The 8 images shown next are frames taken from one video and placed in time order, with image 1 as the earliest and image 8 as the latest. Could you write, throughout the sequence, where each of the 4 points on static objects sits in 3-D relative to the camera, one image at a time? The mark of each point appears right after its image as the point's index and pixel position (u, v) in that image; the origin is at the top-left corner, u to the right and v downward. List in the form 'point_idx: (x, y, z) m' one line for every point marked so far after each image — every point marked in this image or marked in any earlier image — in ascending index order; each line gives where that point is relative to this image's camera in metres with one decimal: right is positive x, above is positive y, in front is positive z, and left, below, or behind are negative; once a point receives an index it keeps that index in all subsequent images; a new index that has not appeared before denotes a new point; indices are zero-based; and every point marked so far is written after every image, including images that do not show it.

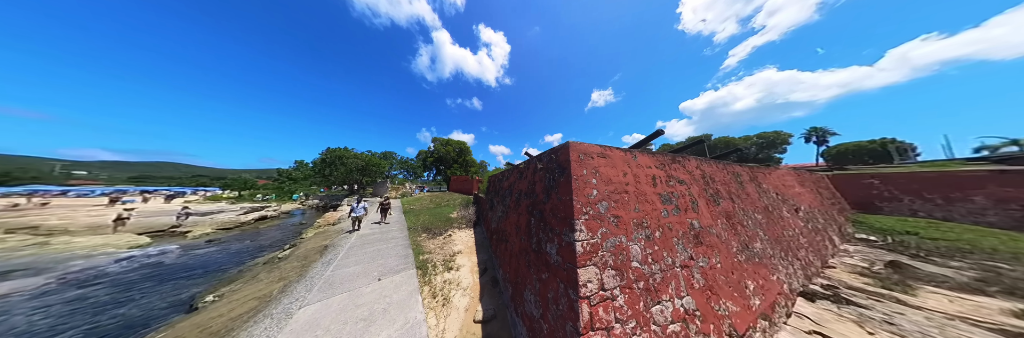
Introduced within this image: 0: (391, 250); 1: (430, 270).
0: (-4.9, -3.3, +5.9) m
1: (-2.5, -3.1, +4.4) m
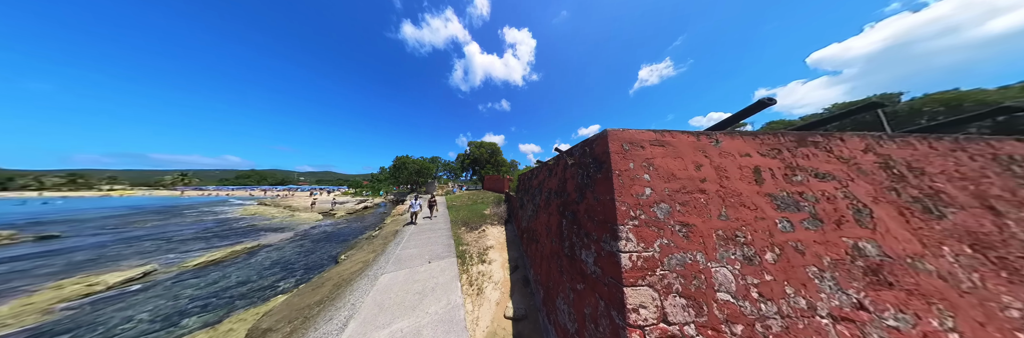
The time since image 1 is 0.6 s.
0: (-3.5, -3.3, +6.7) m
1: (-1.5, -3.1, +4.8) m
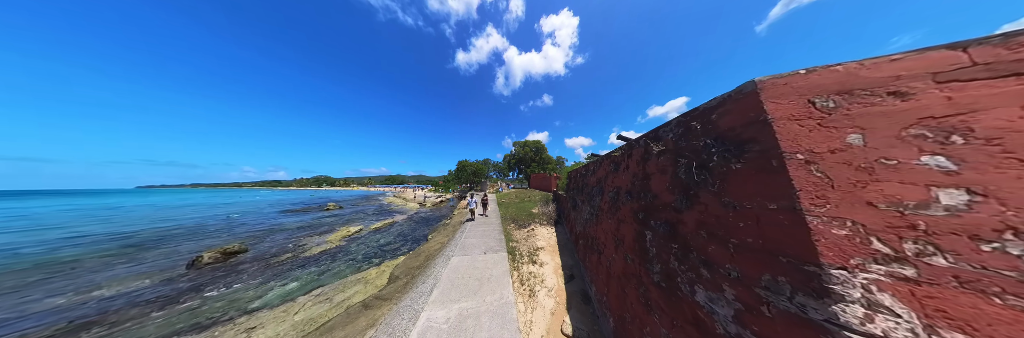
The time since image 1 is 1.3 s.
0: (-1.1, -3.3, +7.3) m
1: (+0.2, -3.1, +4.8) m
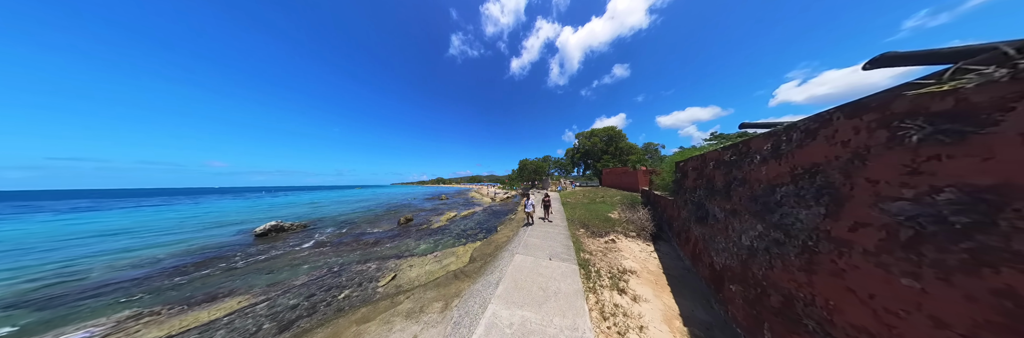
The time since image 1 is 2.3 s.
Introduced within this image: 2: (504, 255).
0: (+2.1, -3.1, +6.5) m
1: (+2.2, -2.9, +3.7) m
2: (-0.4, -3.8, +6.2) m
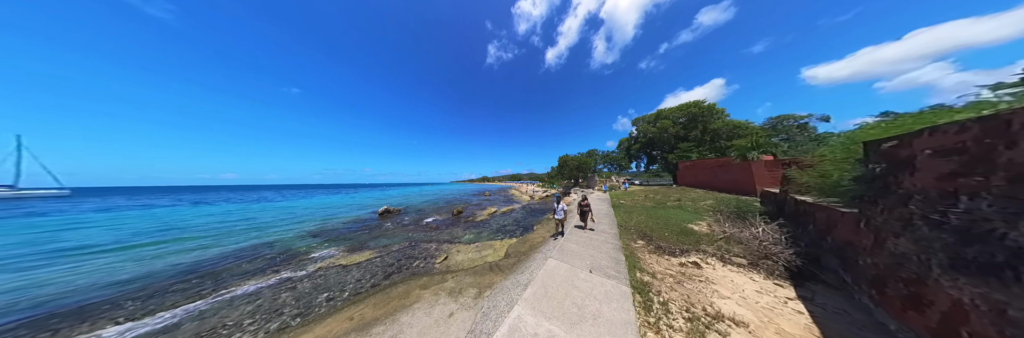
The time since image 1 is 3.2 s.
0: (+3.4, -2.8, +5.3) m
1: (+2.7, -2.7, +2.6) m
2: (+1.0, -3.5, +5.7) m
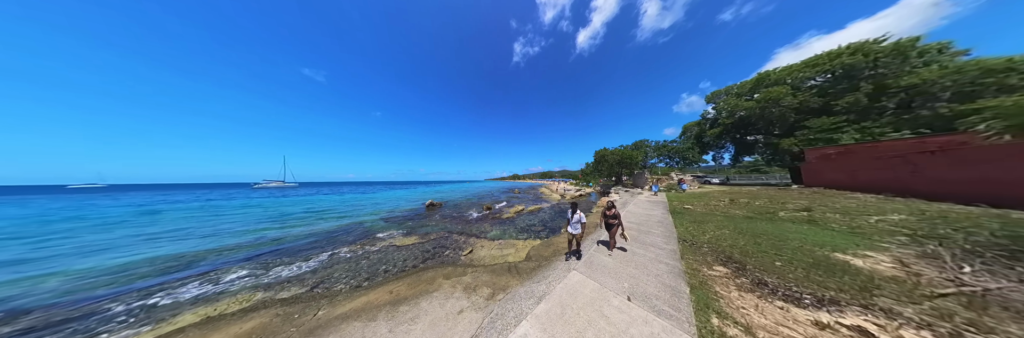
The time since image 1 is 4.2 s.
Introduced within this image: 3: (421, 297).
0: (+3.9, -2.5, +3.9) m
1: (+2.6, -2.4, +1.4) m
2: (+1.6, -3.3, +4.9) m
3: (-3.2, -4.6, +5.0) m
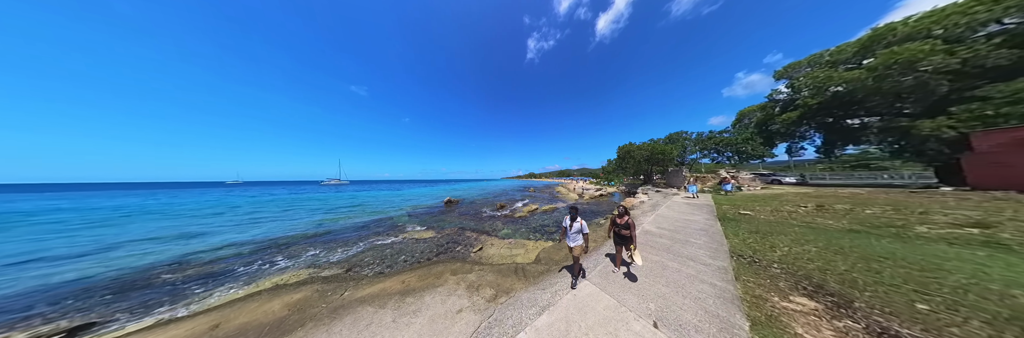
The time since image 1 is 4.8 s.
0: (+3.8, -2.4, +3.0) m
1: (+2.2, -2.3, +0.7) m
2: (+1.7, -3.1, +4.3) m
3: (-3.1, -4.4, +5.1) m
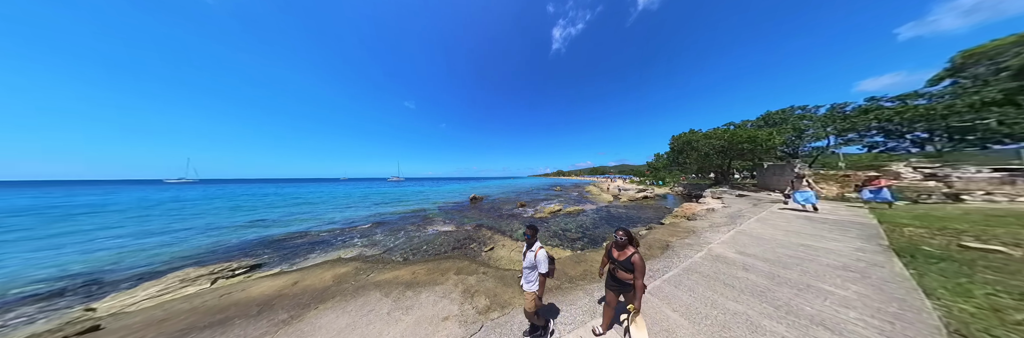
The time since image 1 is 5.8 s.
0: (+3.3, -2.2, +1.4) m
1: (+1.3, -2.1, -0.4) m
2: (+1.5, -2.9, +3.1) m
3: (-3.0, -4.1, +5.0) m
